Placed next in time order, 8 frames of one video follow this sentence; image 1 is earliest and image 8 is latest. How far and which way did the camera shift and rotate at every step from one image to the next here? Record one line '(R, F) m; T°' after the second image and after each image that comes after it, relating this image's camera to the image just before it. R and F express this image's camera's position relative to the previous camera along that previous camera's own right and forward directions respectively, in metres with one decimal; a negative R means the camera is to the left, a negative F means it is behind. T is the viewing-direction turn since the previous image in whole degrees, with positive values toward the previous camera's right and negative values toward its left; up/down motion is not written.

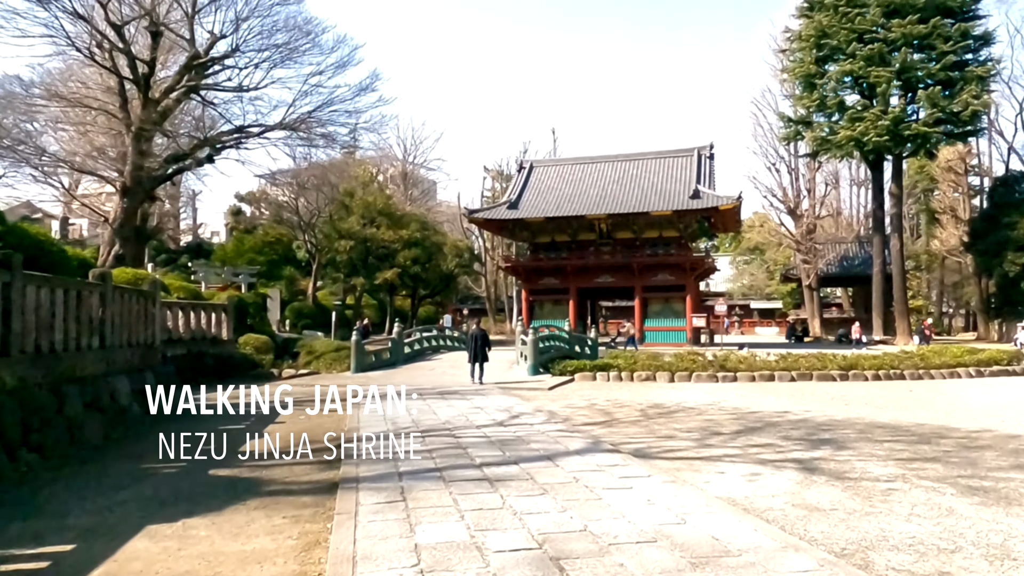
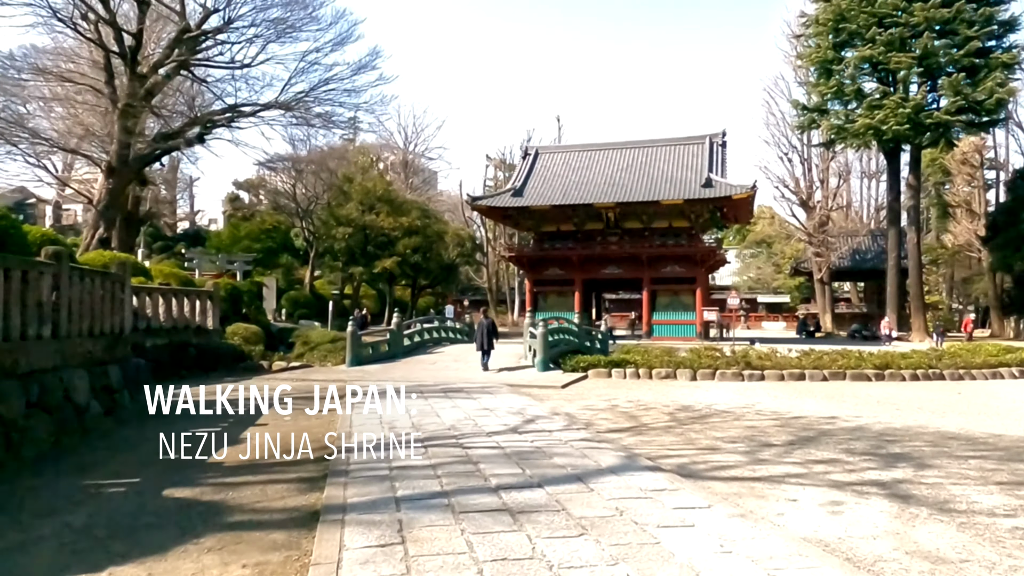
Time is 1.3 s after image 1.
(-0.2, +1.1) m; 0°
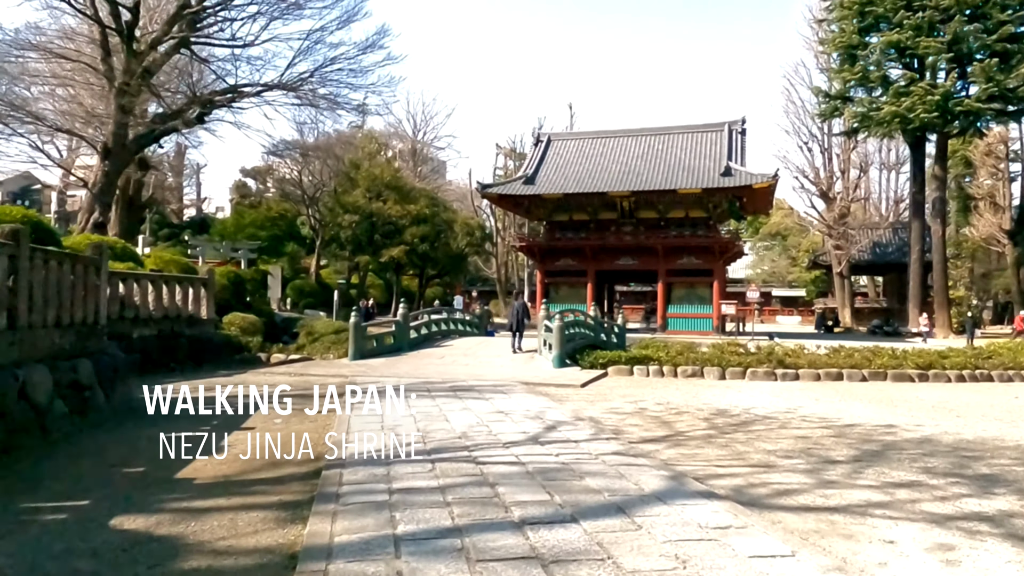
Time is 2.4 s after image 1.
(-0.1, +0.9) m; -1°
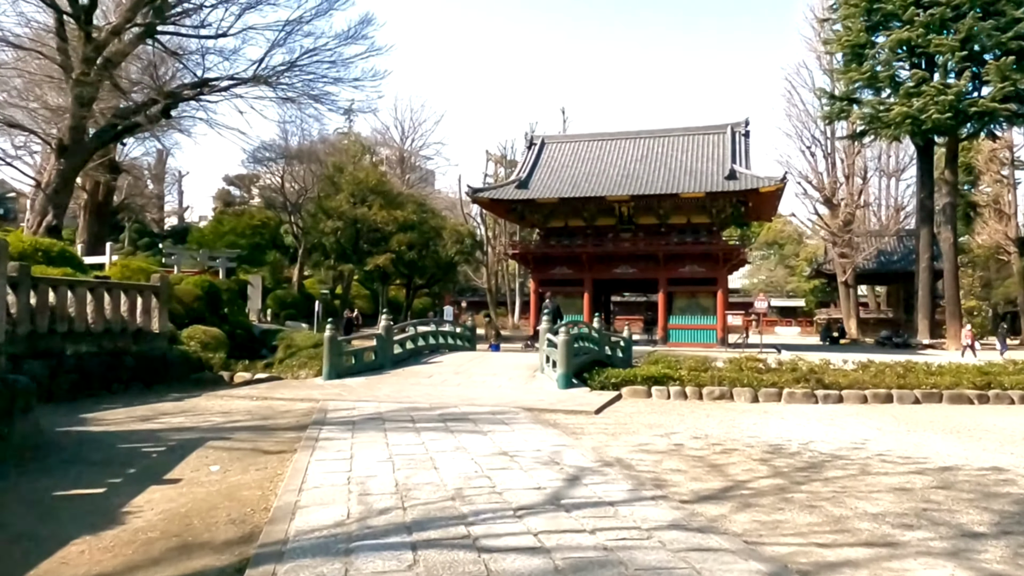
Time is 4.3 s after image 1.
(-0.1, +1.6) m; +1°
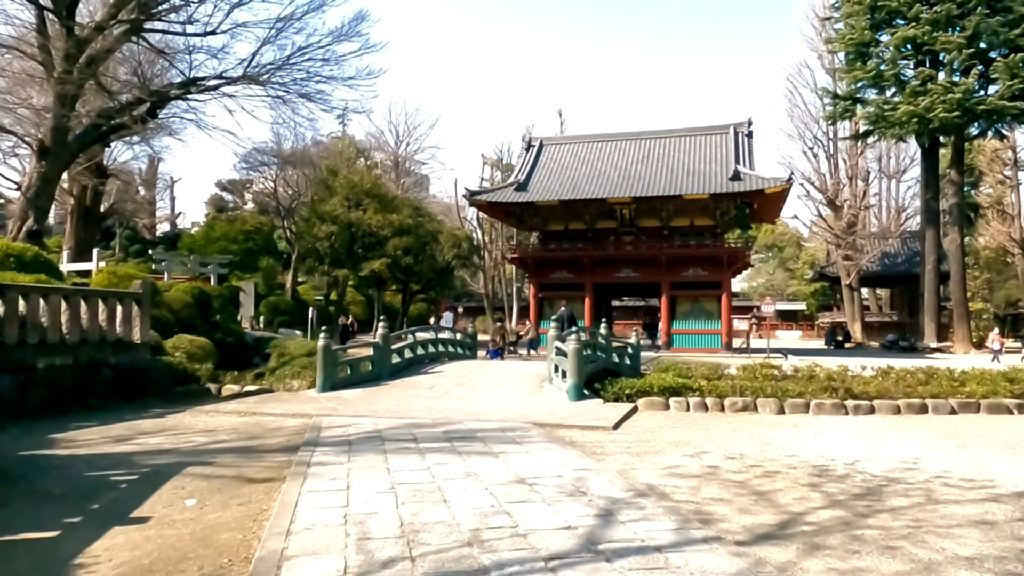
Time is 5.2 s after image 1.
(-0.1, +0.7) m; 0°
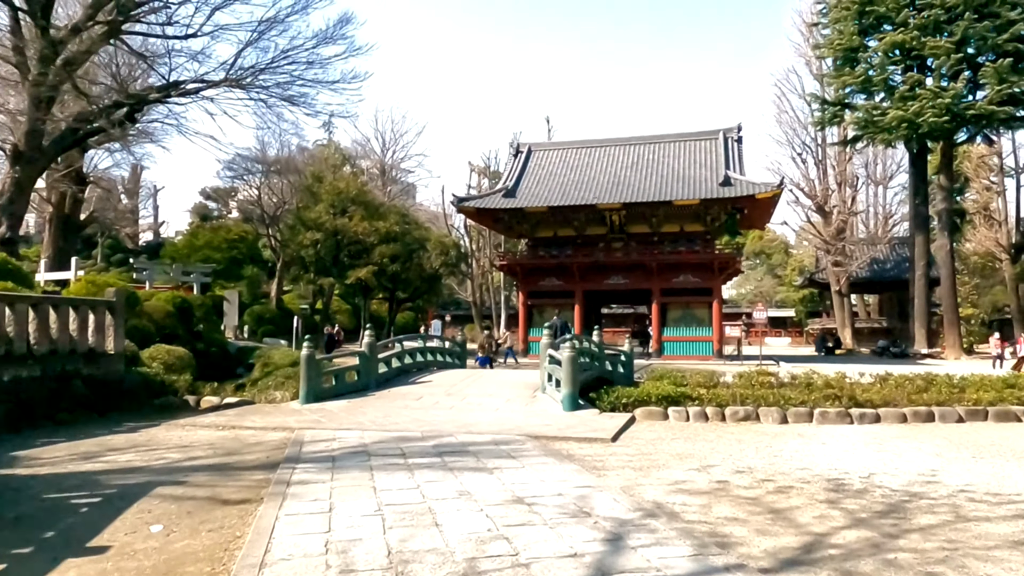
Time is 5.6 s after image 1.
(-0.1, +0.4) m; +1°
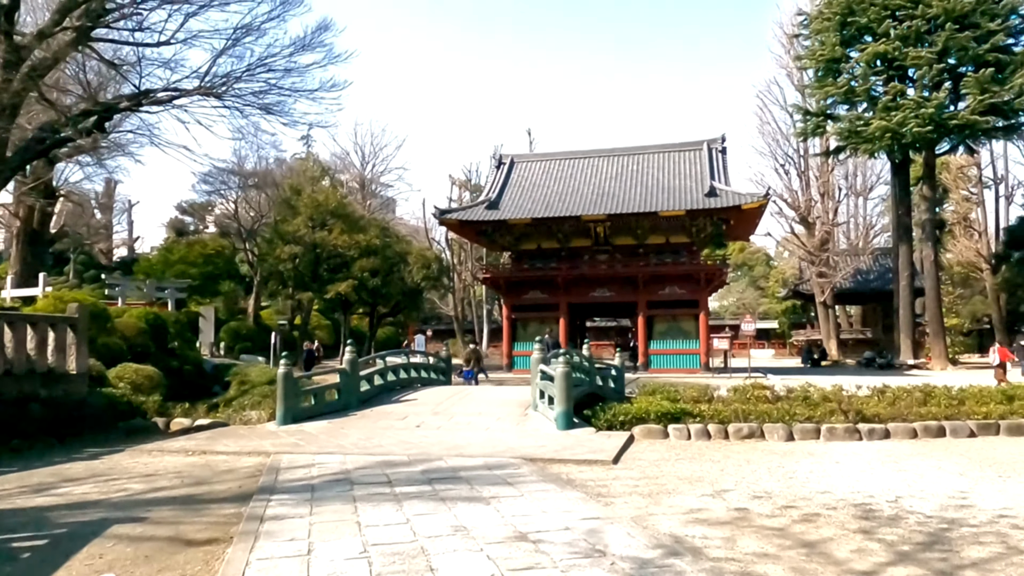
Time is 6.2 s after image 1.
(-0.1, +0.5) m; +1°
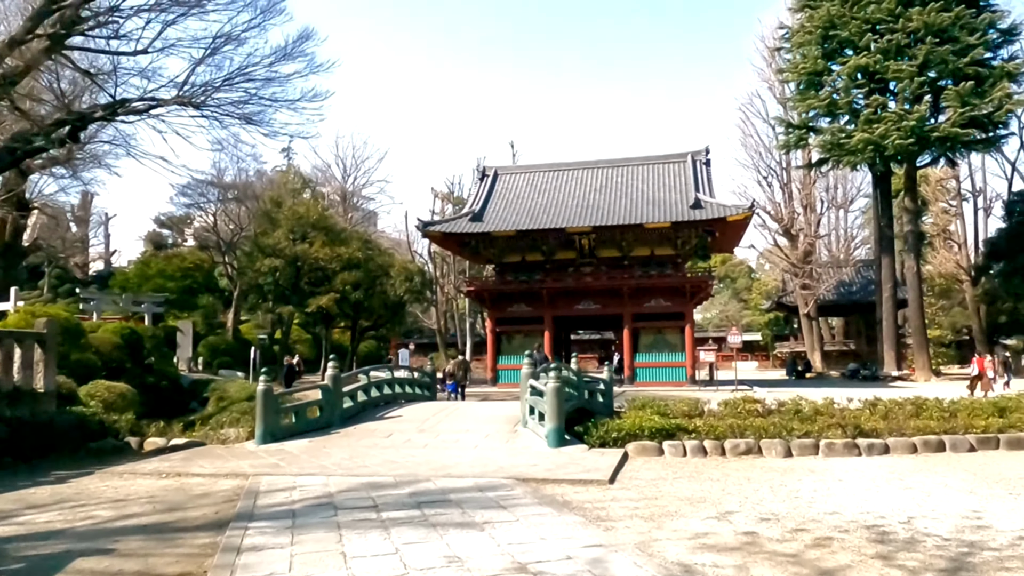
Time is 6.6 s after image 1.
(-0.1, +0.3) m; +1°
